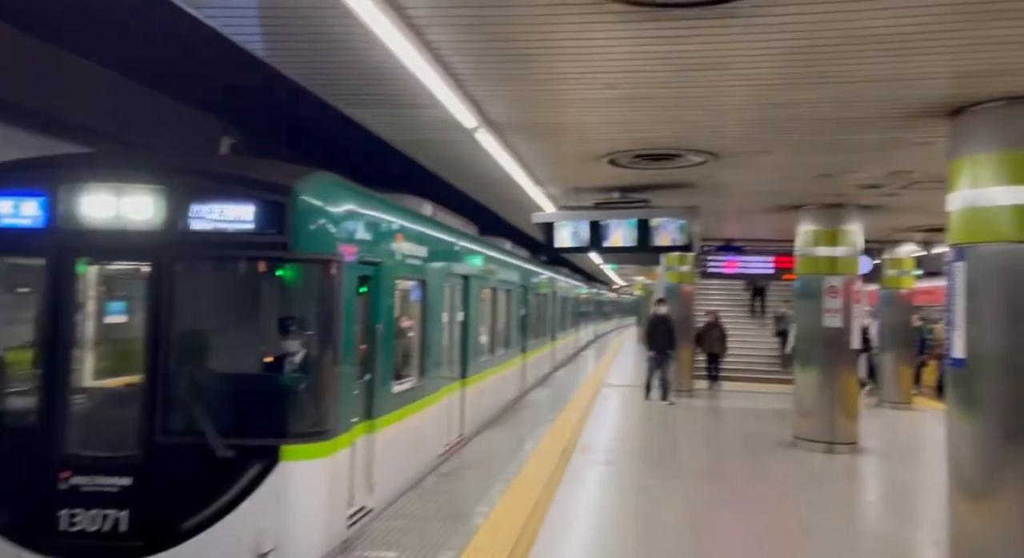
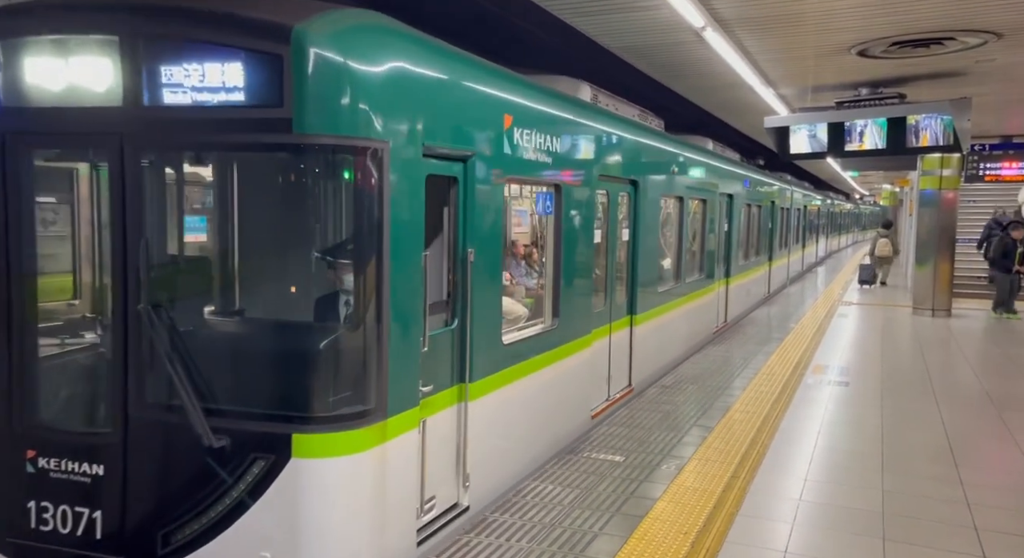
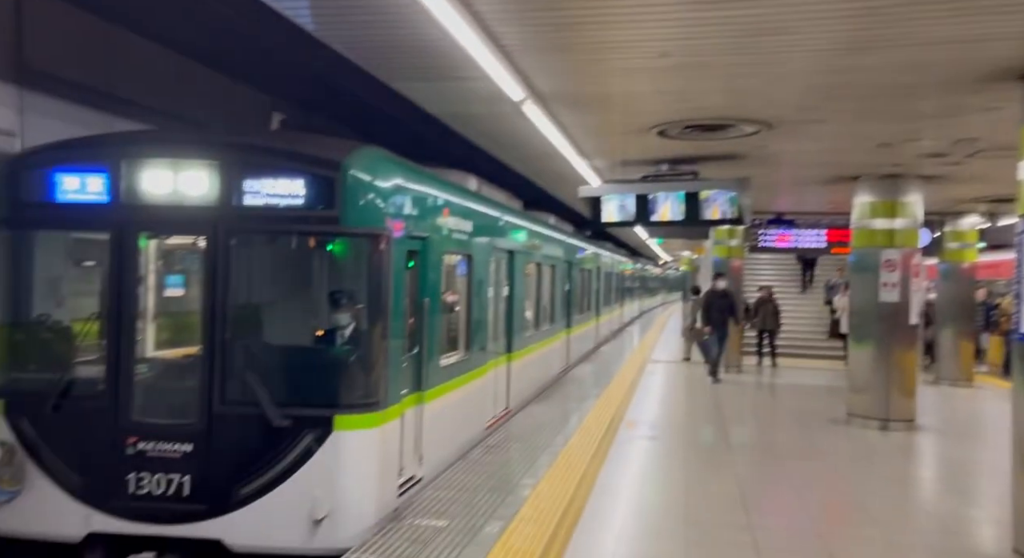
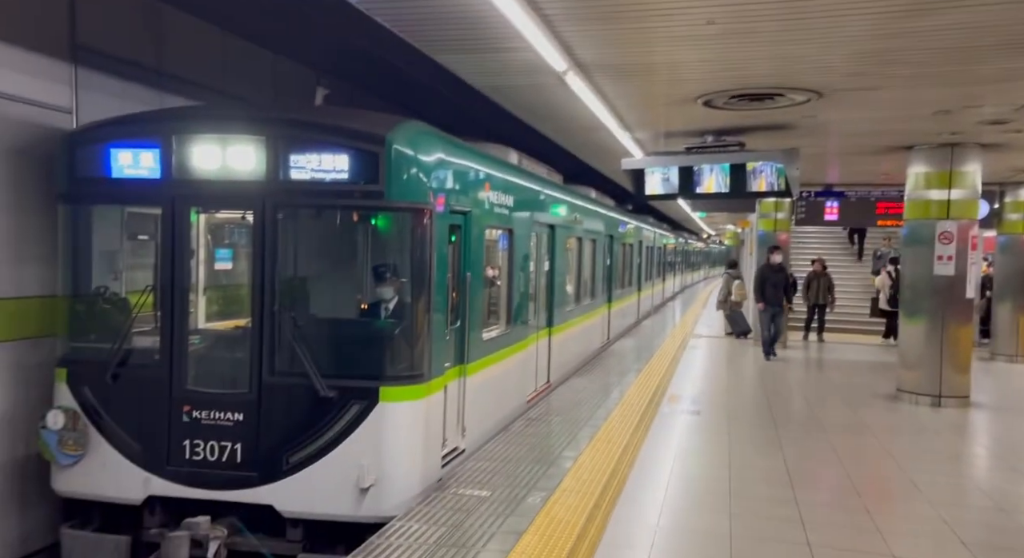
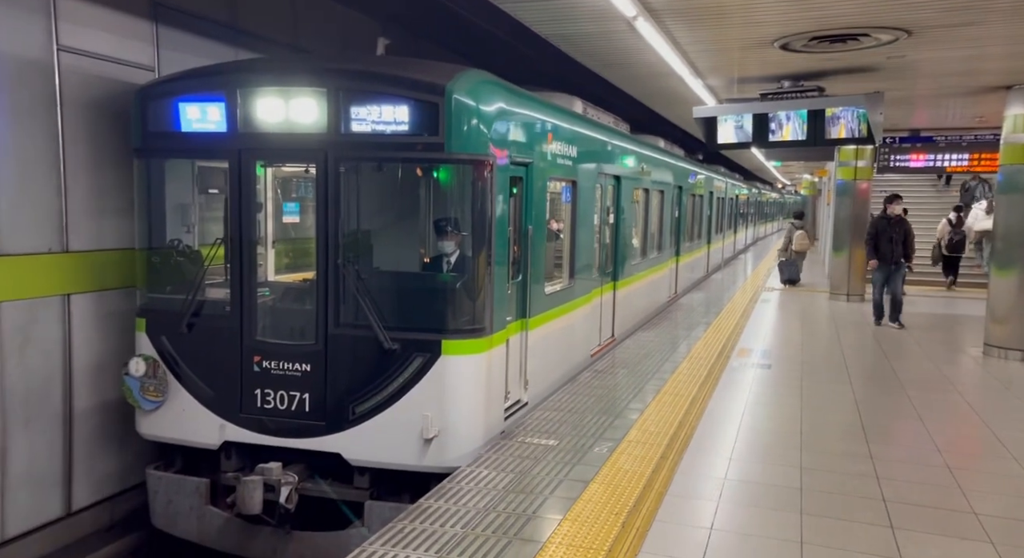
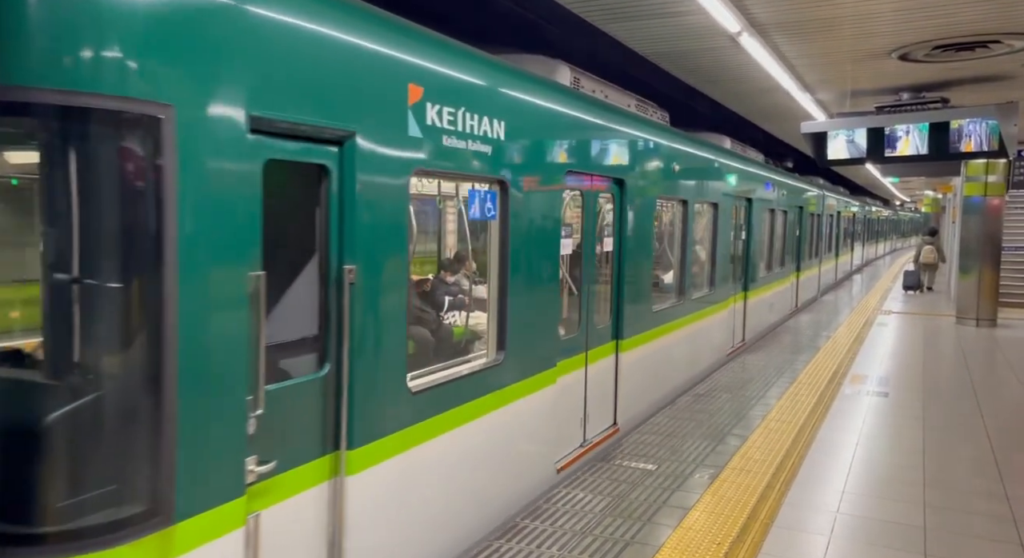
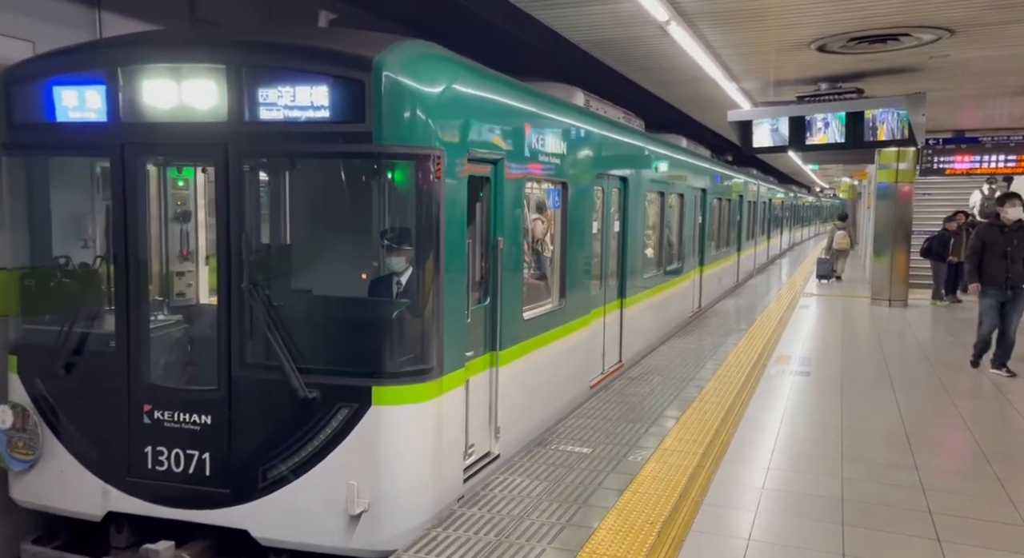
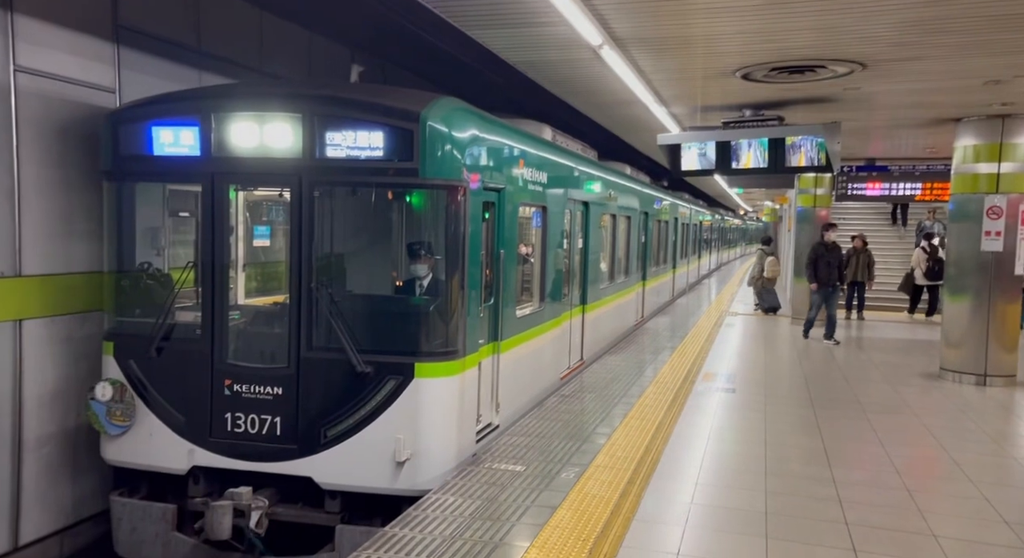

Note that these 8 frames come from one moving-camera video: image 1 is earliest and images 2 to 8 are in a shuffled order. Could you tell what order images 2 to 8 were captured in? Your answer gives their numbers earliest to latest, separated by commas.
3, 4, 8, 5, 7, 2, 6
